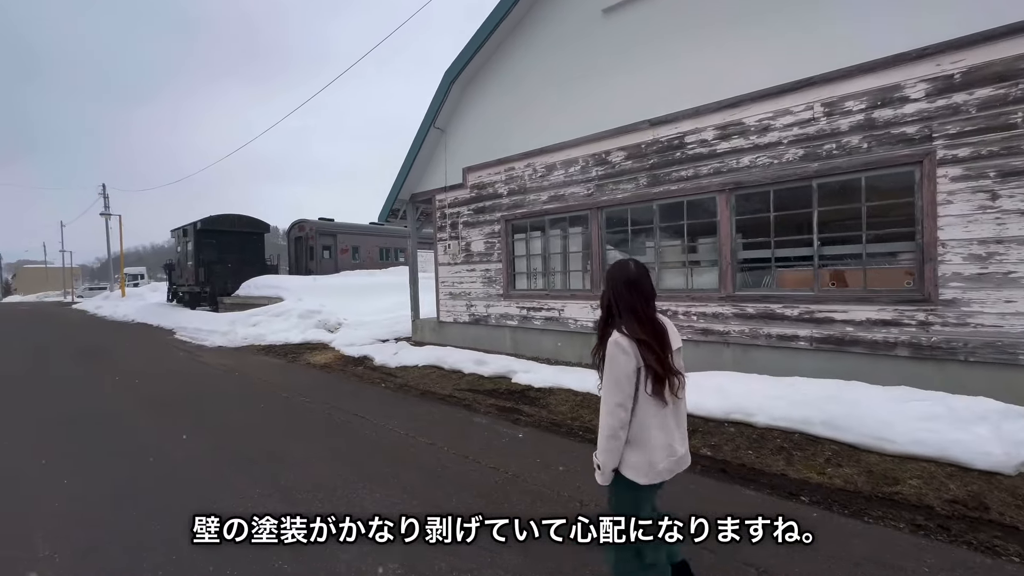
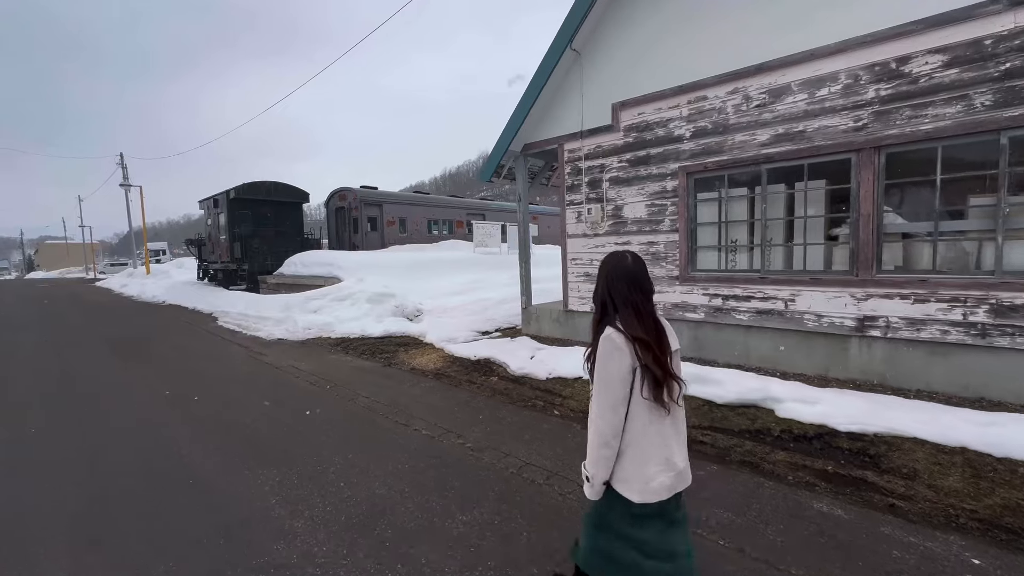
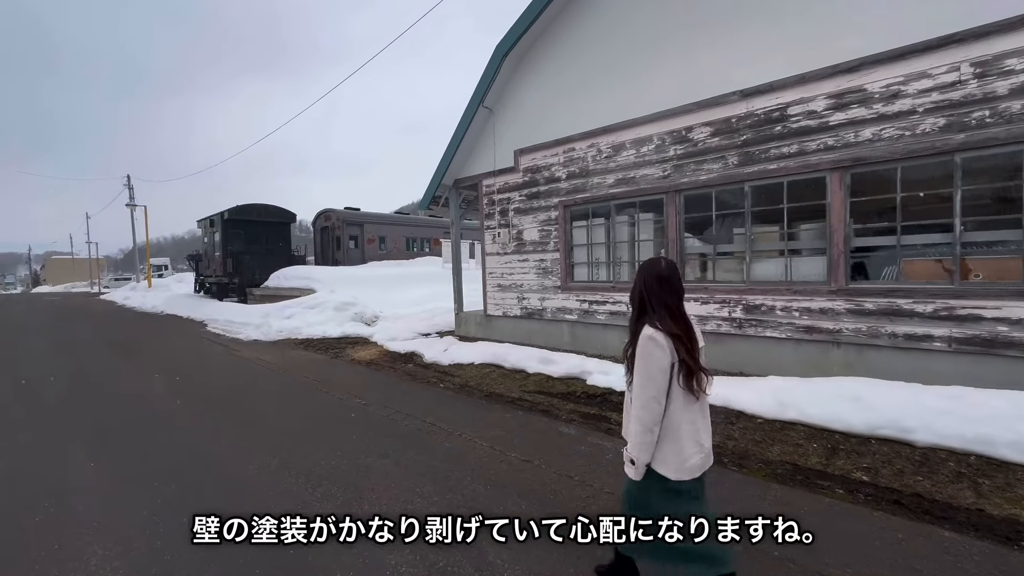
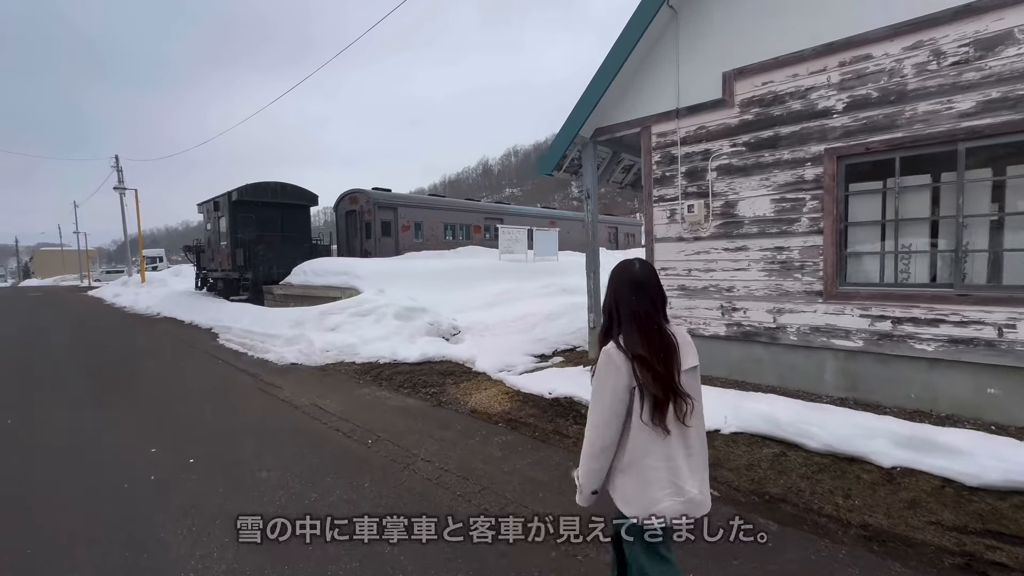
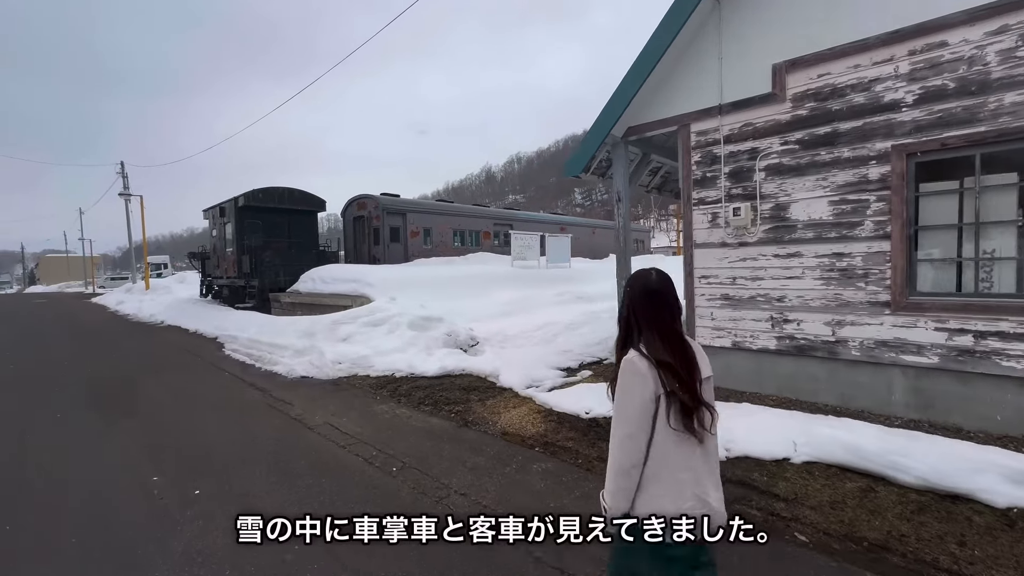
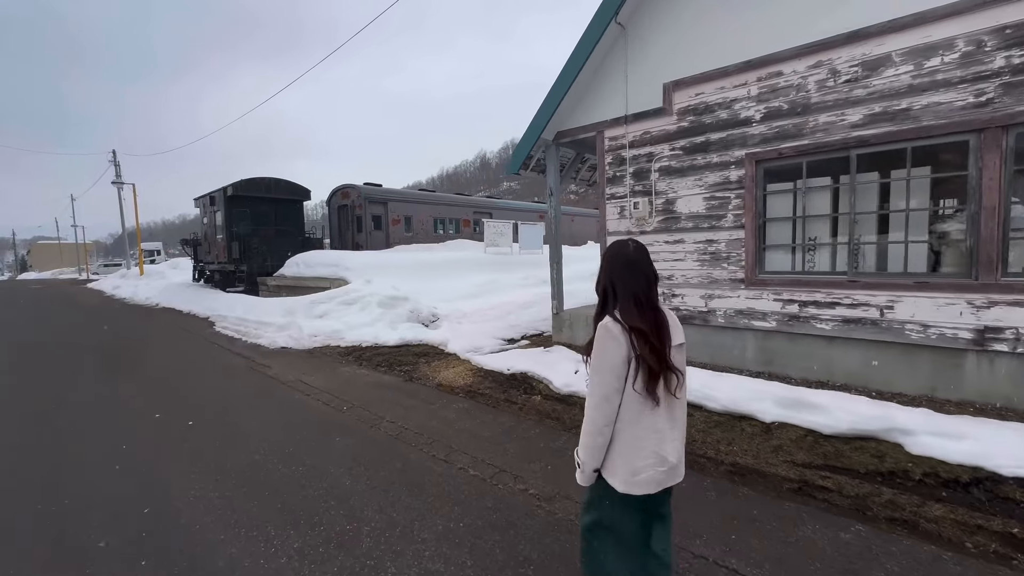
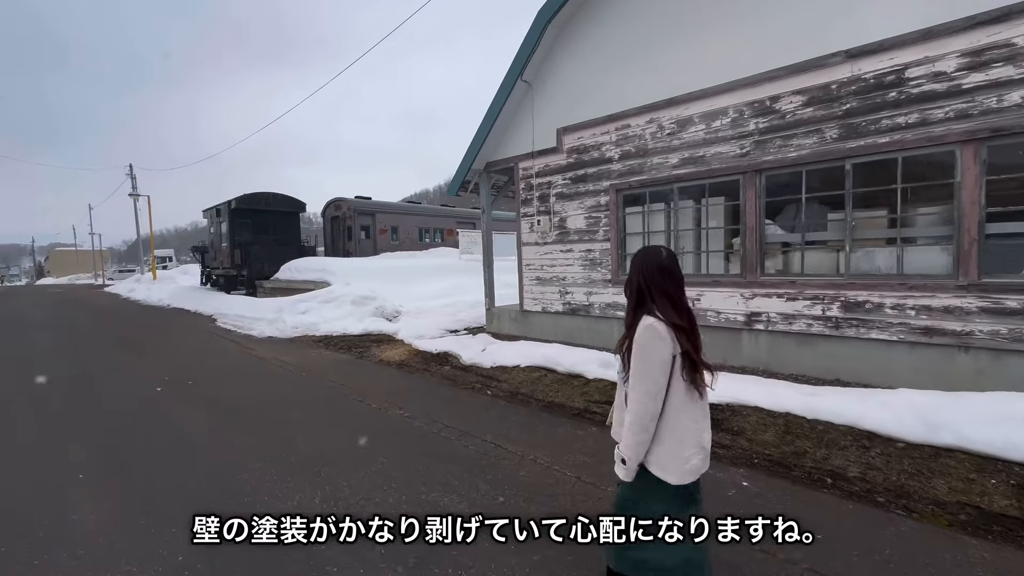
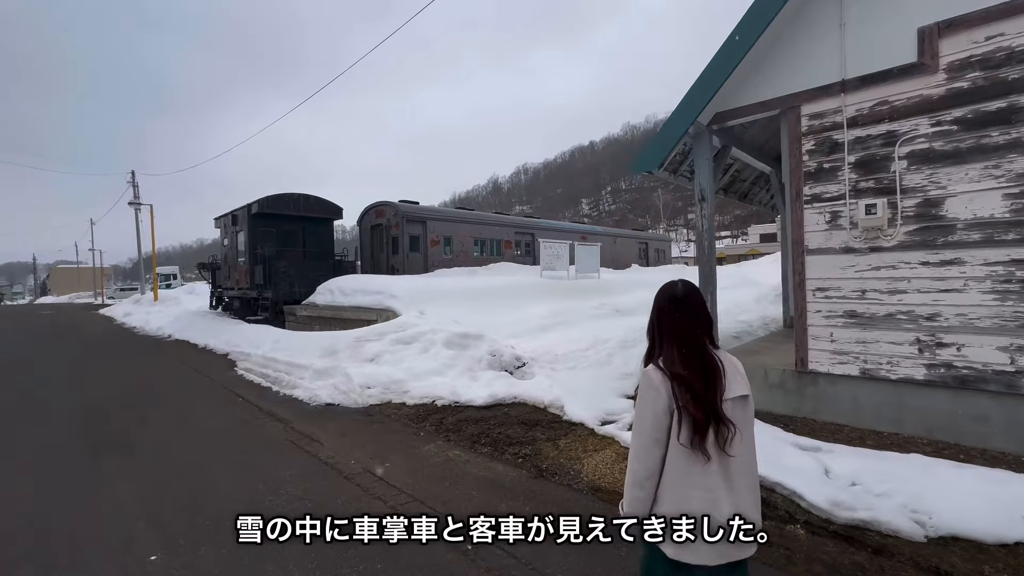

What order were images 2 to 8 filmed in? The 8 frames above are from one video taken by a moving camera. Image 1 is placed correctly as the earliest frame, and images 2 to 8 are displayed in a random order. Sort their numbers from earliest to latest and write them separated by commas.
3, 7, 2, 6, 4, 5, 8
